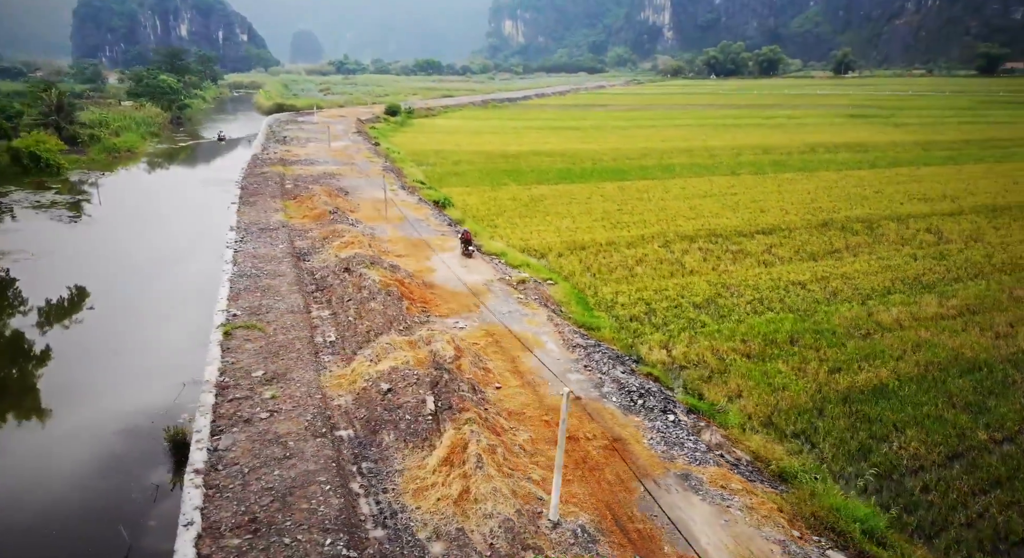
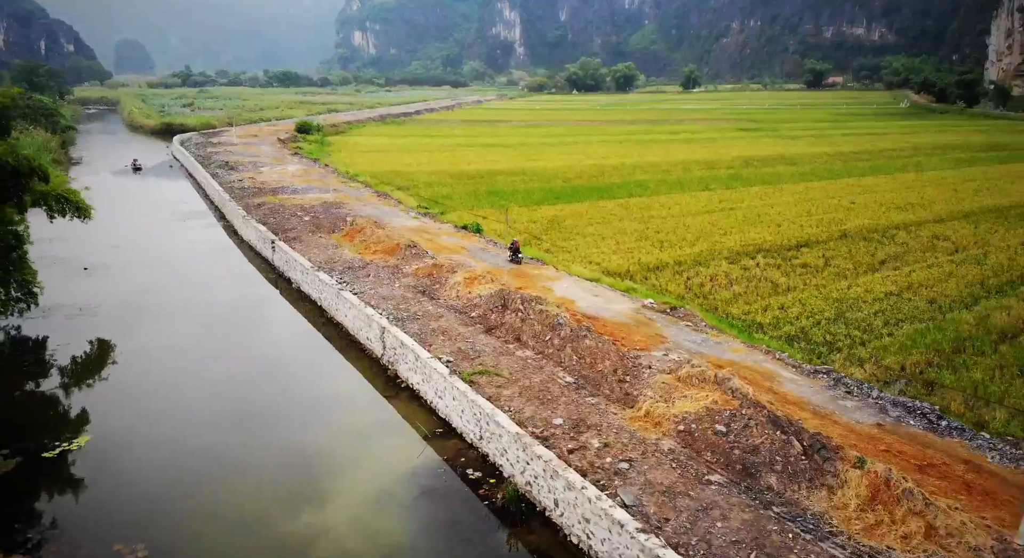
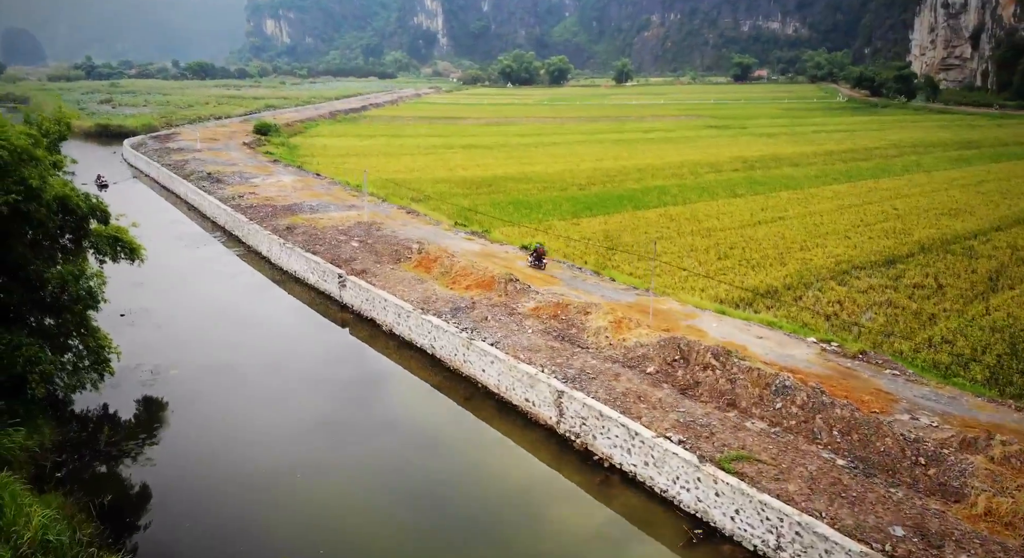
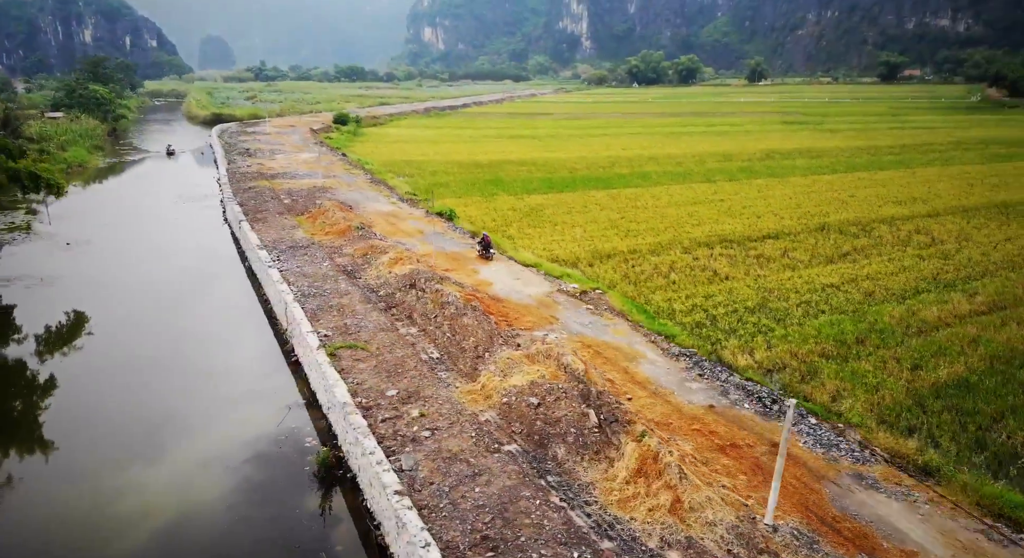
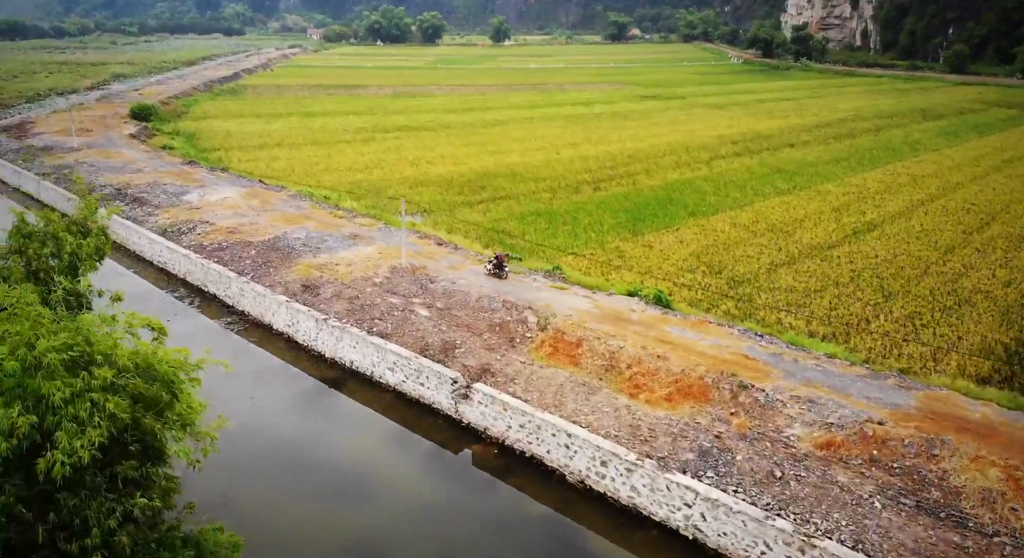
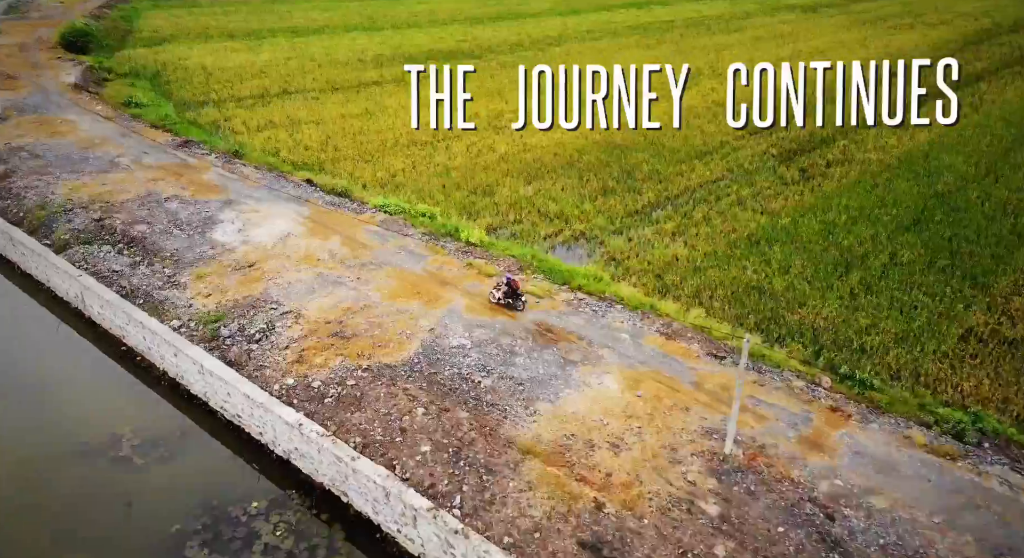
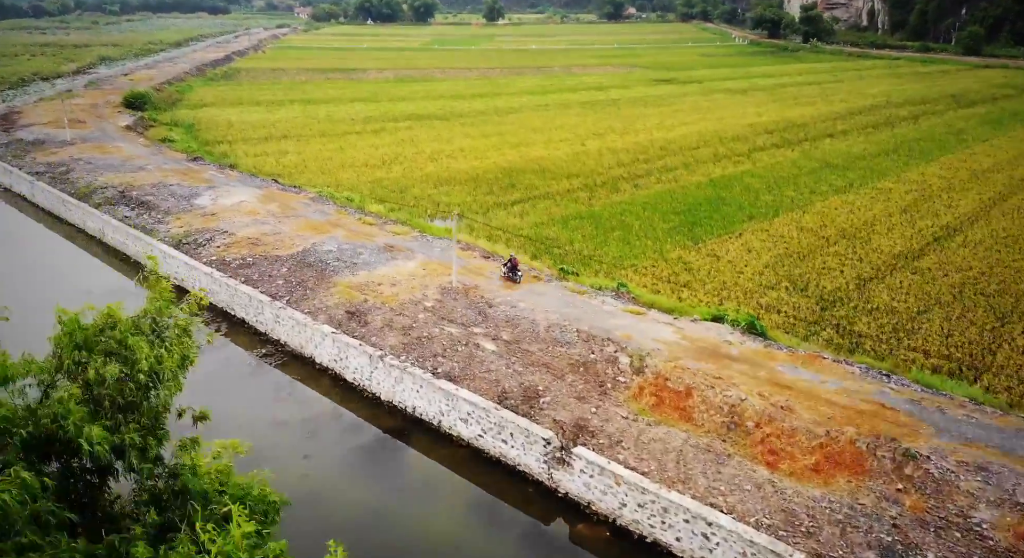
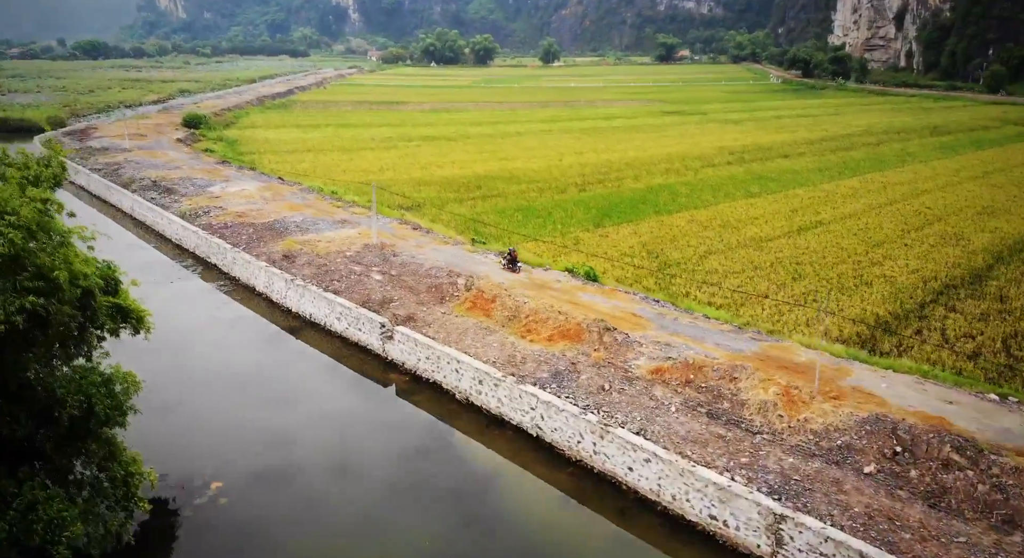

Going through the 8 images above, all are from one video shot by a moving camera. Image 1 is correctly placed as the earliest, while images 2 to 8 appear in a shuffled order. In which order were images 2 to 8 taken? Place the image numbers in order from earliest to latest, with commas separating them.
4, 2, 3, 8, 5, 7, 6
